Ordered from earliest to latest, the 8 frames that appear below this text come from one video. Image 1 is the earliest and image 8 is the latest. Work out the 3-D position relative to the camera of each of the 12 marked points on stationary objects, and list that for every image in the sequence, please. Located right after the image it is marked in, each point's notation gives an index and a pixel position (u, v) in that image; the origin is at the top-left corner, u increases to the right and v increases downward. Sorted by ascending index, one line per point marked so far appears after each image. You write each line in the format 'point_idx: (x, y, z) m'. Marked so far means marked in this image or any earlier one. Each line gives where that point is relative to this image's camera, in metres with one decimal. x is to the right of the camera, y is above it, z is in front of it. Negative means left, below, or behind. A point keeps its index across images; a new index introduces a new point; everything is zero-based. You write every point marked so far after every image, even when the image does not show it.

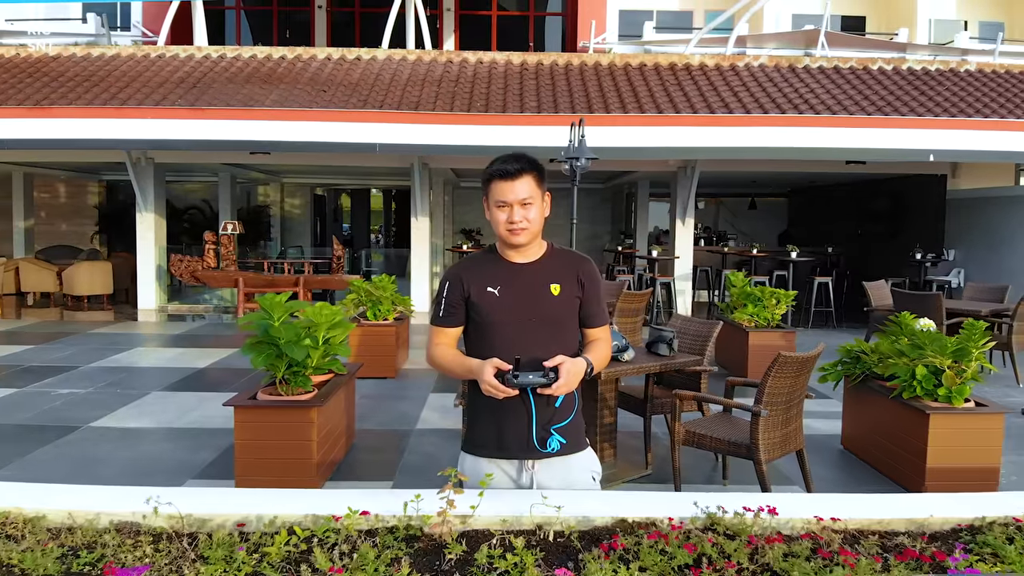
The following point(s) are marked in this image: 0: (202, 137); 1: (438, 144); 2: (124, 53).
0: (-4.2, +2.1, +9.2) m
1: (-0.9, +1.9, +9.1) m
2: (-6.7, +4.1, +11.7) m
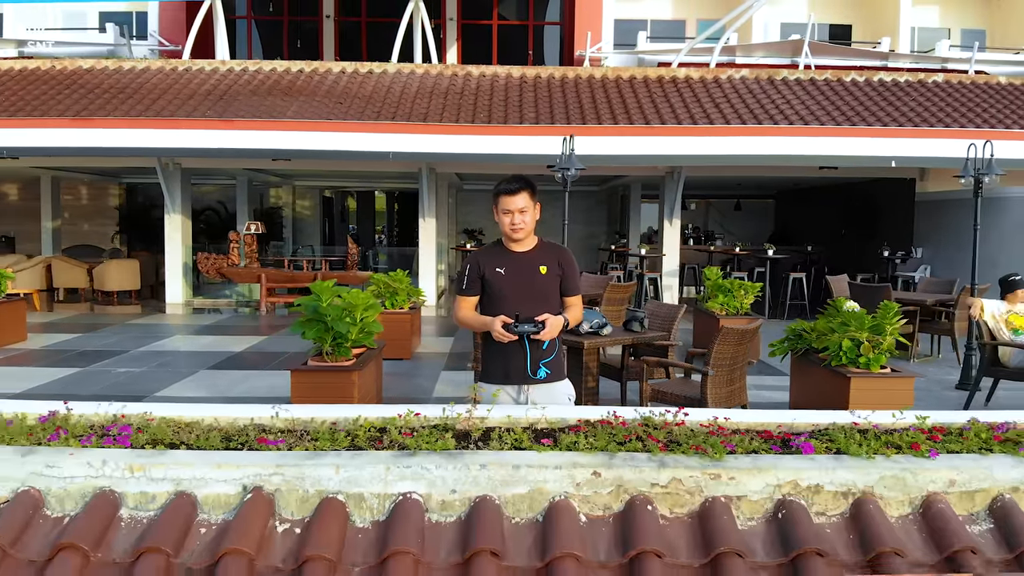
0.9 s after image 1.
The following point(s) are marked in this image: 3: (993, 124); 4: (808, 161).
0: (-4.2, +2.2, +10.0) m
1: (-0.9, +2.0, +9.9) m
2: (-6.7, +4.1, +12.5) m
3: (+7.5, +2.6, +10.7) m
4: (+4.6, +2.0, +10.4) m
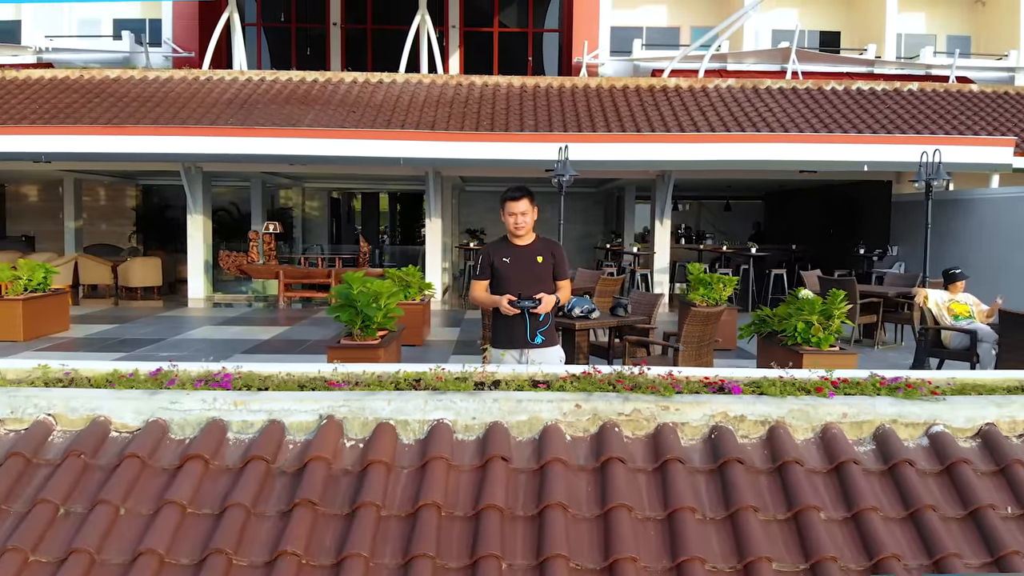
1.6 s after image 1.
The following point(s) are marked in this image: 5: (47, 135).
0: (-4.2, +2.2, +10.8) m
1: (-0.9, +2.1, +10.7) m
2: (-6.7, +4.2, +13.3) m
3: (+7.5, +2.7, +11.4) m
4: (+4.6, +2.1, +11.1) m
5: (-7.6, +2.6, +11.0) m
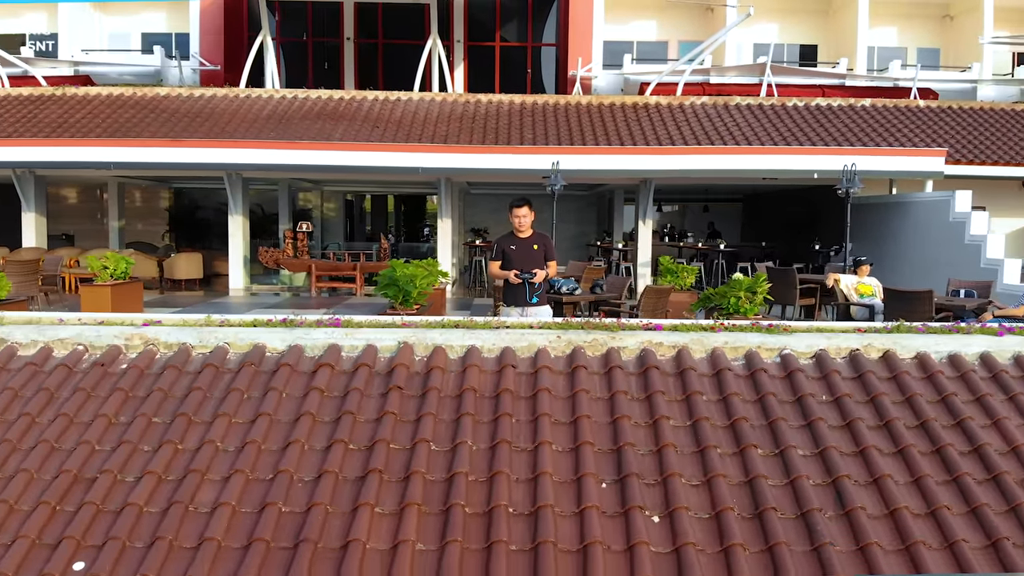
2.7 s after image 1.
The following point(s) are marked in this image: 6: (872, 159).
0: (-4.1, +2.4, +12.5) m
1: (-0.9, +2.3, +12.4) m
2: (-6.7, +4.4, +15.0) m
3: (+7.6, +2.9, +13.2) m
4: (+4.6, +2.2, +12.9) m
5: (-7.6, +2.7, +12.7) m
6: (+6.7, +2.5, +12.6) m
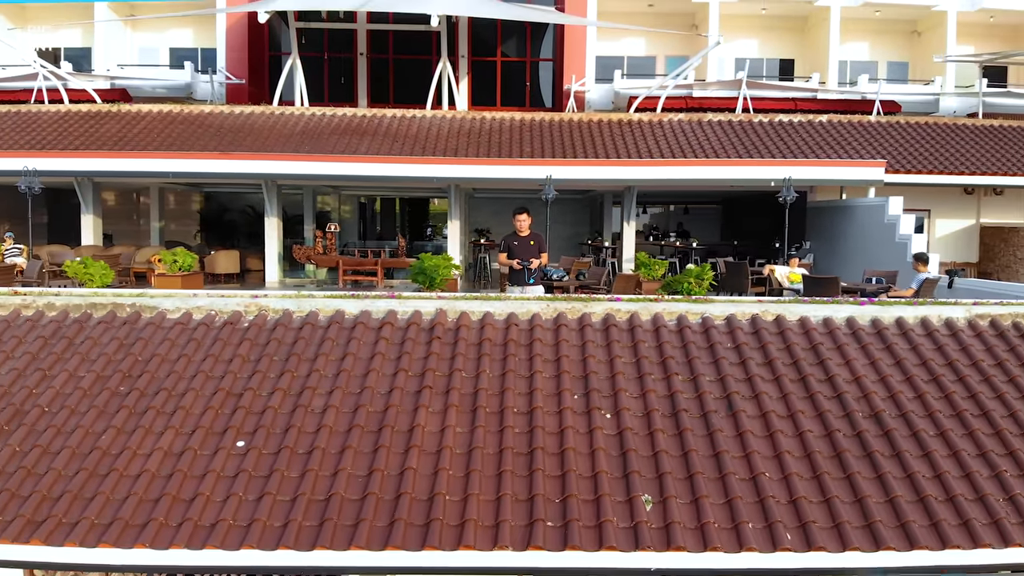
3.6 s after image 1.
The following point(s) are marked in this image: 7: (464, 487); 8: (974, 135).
0: (-4.1, +2.6, +14.6) m
1: (-0.9, +2.5, +14.5) m
2: (-6.6, +4.6, +17.1) m
3: (+7.6, +3.0, +15.3) m
4: (+4.7, +2.4, +15.0) m
5: (-7.6, +2.9, +14.8) m
6: (+6.7, +2.6, +14.7) m
7: (-0.4, -1.7, +5.7) m
8: (+12.5, +4.1, +18.1) m
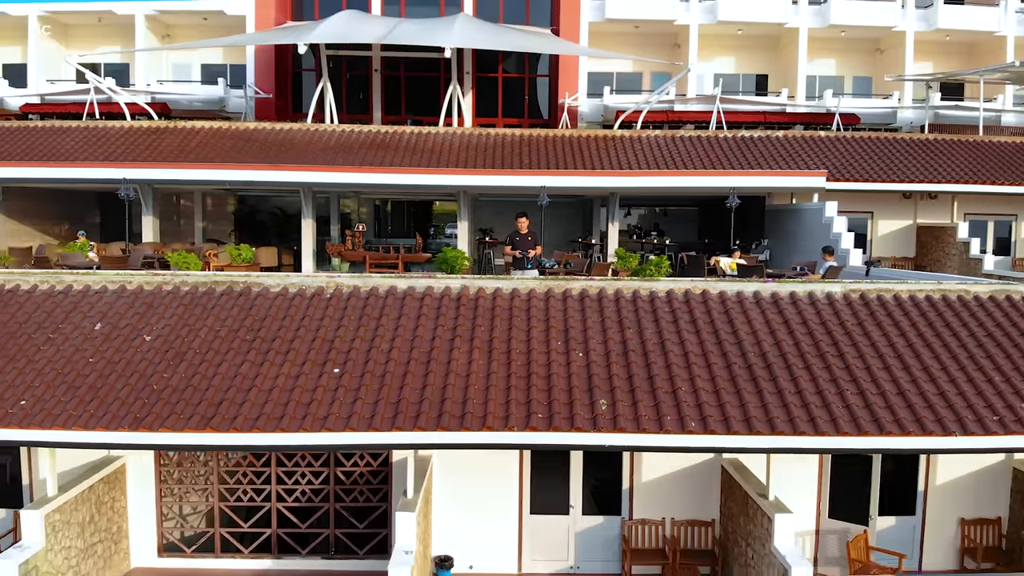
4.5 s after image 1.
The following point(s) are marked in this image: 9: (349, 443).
0: (-4.1, +2.9, +17.4) m
1: (-0.8, +2.7, +17.3) m
2: (-6.6, +4.8, +19.9) m
3: (+7.6, +3.3, +18.2) m
4: (+4.7, +2.7, +17.8) m
5: (-7.6, +3.2, +17.6) m
6: (+6.7, +2.9, +17.5) m
7: (-0.4, -1.4, +8.6) m
8: (+12.6, +4.4, +21.0) m
9: (-2.0, -1.9, +8.0) m
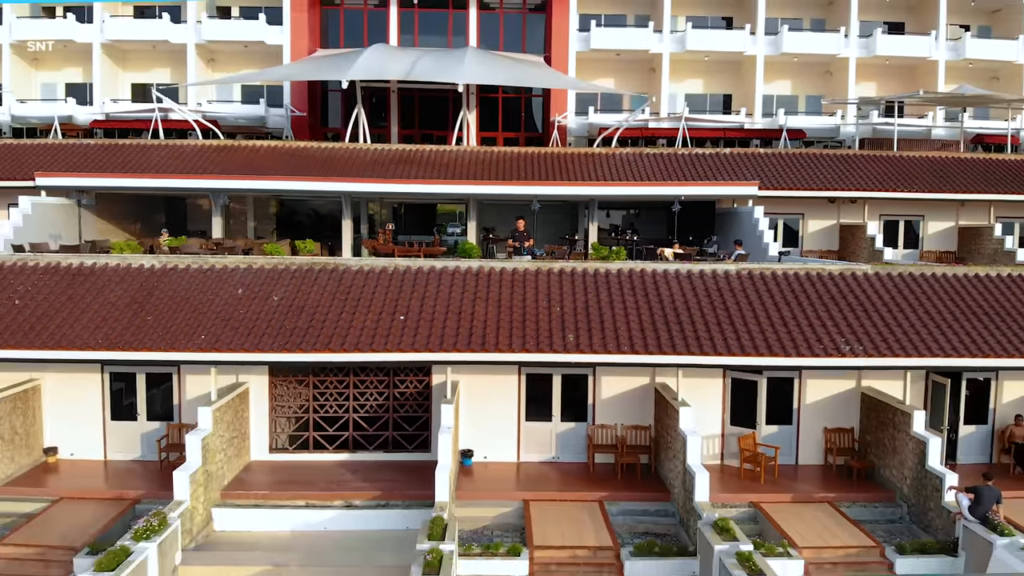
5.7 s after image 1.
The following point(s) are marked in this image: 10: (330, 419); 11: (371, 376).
0: (-4.1, +3.3, +22.3) m
1: (-0.9, +3.2, +22.2) m
2: (-6.6, +5.3, +24.7) m
3: (+7.6, +3.8, +23.1) m
4: (+4.7, +3.2, +22.7) m
5: (-7.6, +3.7, +22.4) m
6: (+6.7, +3.4, +22.4) m
7: (-0.3, -0.9, +13.4) m
8: (+12.5, +4.9, +25.9) m
9: (-1.9, -1.4, +12.9) m
10: (-4.3, -3.1, +15.7) m
11: (-3.3, -2.1, +15.5) m
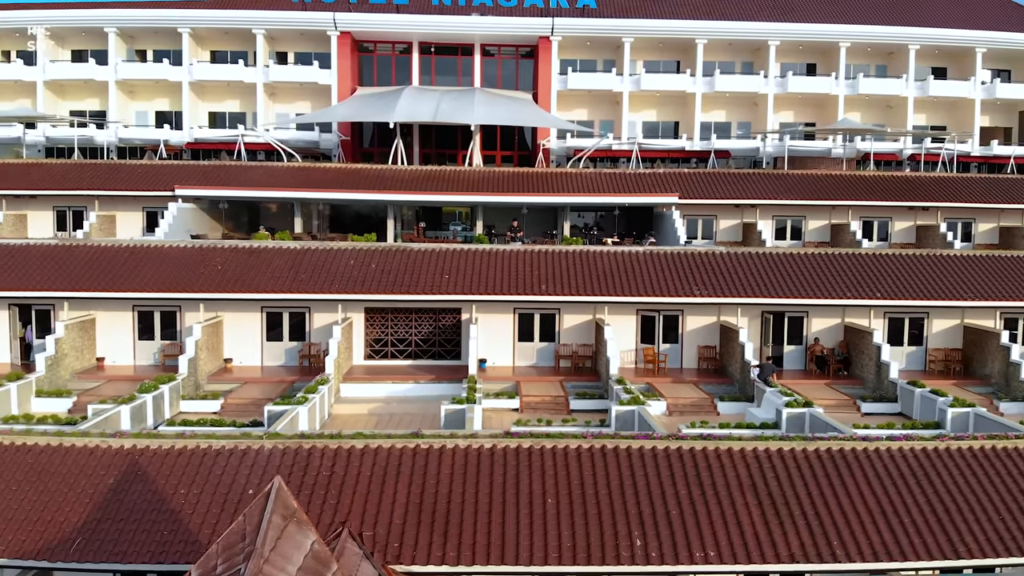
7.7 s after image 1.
0: (-4.3, +4.4, +32.6) m
1: (-1.0, +4.3, +32.6) m
2: (-6.8, +6.4, +35.0) m
3: (+7.4, +4.9, +33.5) m
4: (+4.5, +4.3, +33.2) m
5: (-7.7, +4.7, +32.7) m
6: (+6.5, +4.5, +32.9) m
7: (-0.4, +0.2, +23.8) m
8: (+12.3, +6.0, +36.4) m
9: (-2.0, -0.3, +23.3) m
10: (-4.4, -2.0, +26.0) m
11: (-3.4, -1.0, +25.8) m
